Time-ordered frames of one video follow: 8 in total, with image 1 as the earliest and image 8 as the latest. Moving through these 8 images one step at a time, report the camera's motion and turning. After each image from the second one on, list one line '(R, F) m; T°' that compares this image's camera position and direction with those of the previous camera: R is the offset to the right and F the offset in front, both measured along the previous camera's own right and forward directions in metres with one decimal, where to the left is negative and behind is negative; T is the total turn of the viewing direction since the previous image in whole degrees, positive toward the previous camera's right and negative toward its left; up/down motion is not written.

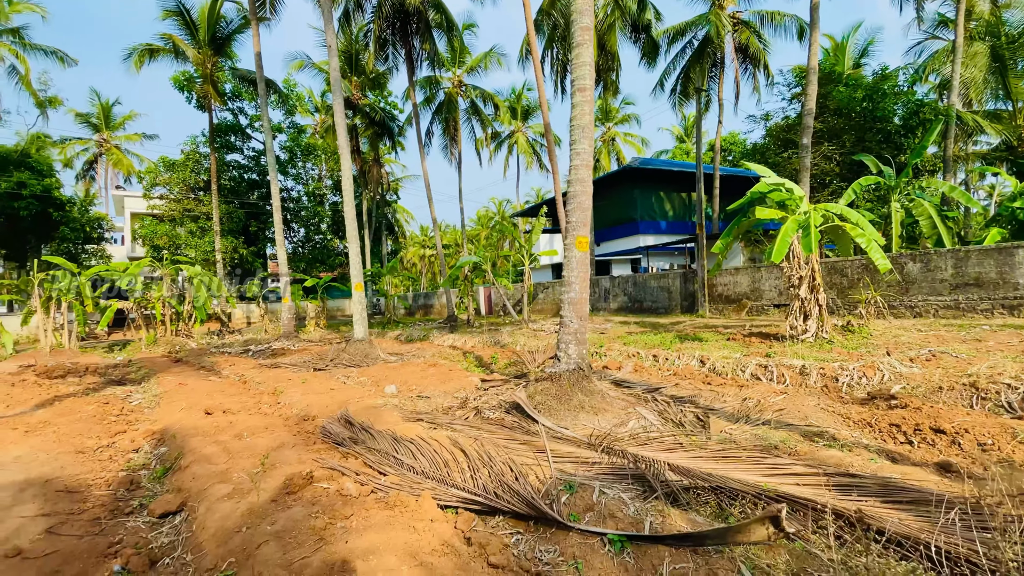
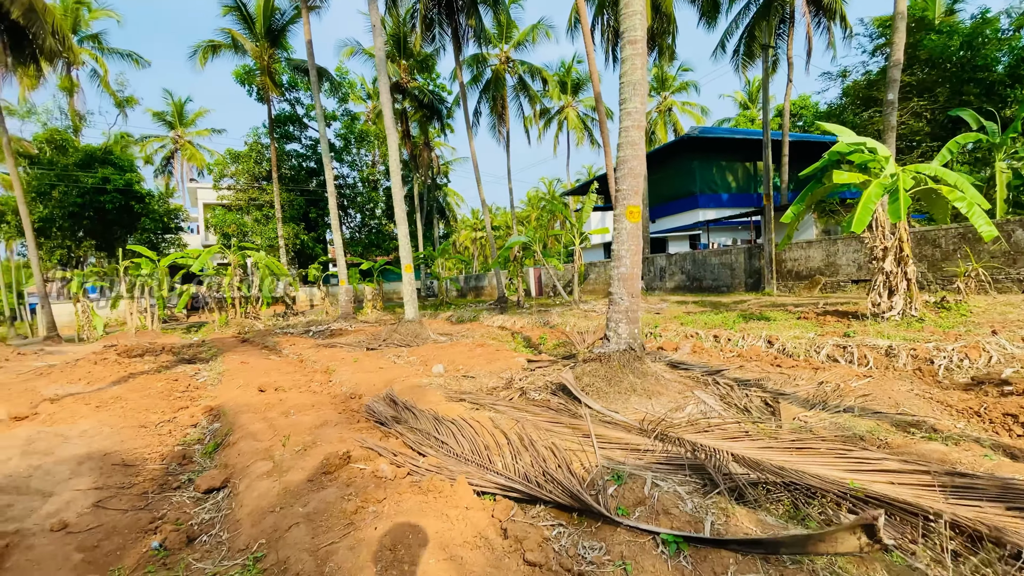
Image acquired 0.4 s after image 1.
(+0.1, +0.3) m; -6°
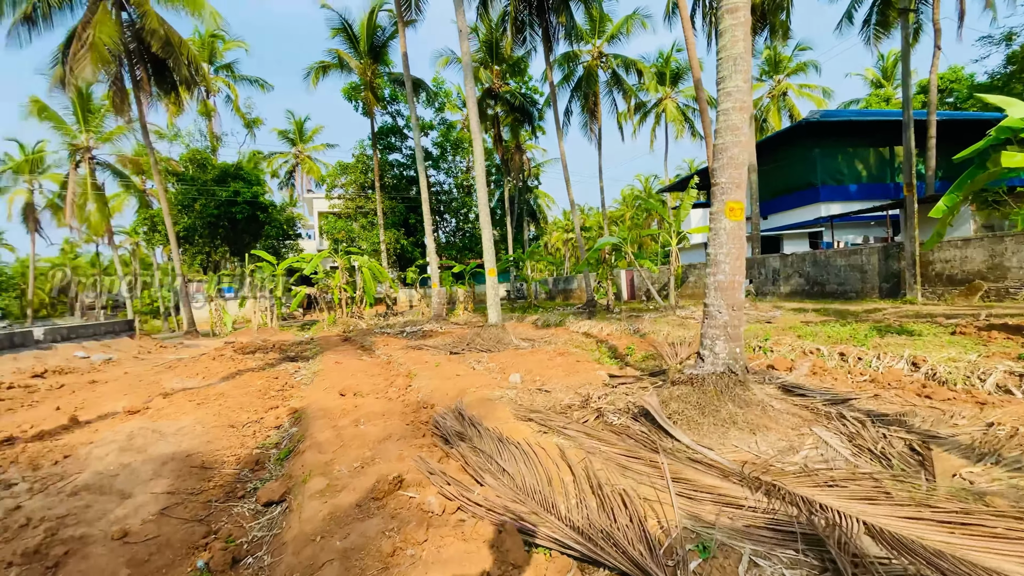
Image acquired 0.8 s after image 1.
(+0.2, +0.4) m; -11°
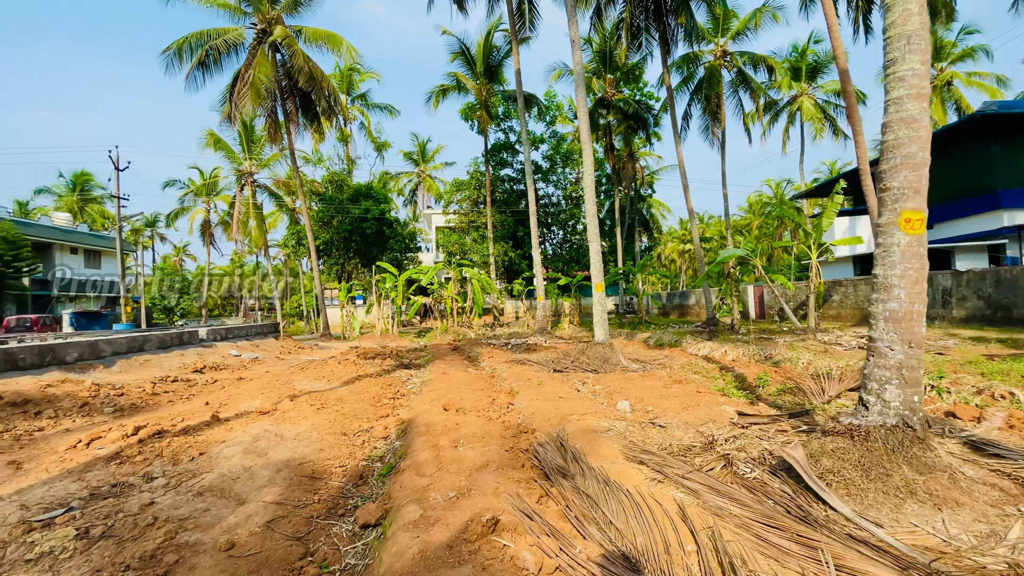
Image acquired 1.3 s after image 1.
(0.0, +0.3) m; -13°
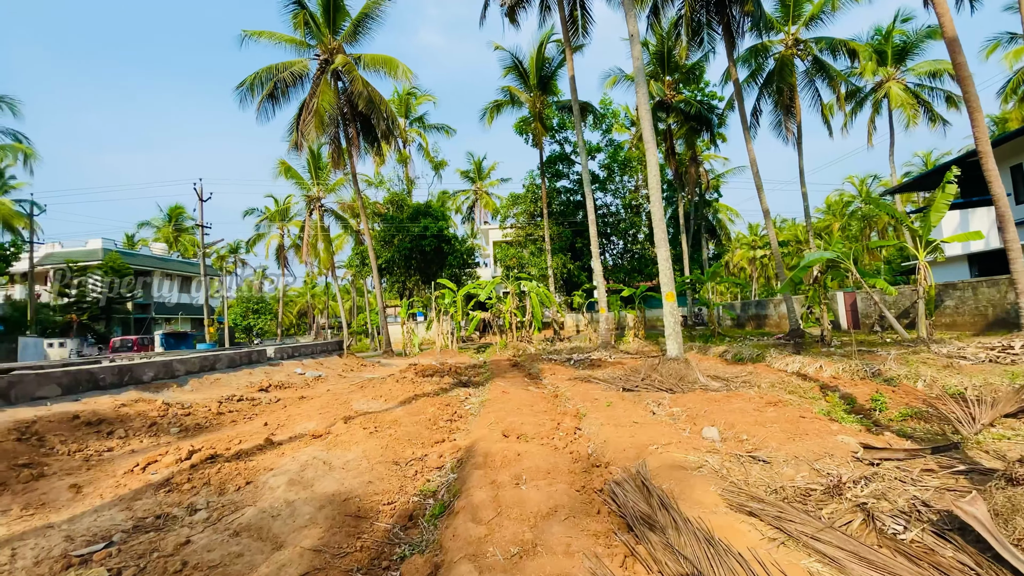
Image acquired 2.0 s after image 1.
(-0.1, +0.5) m; -7°
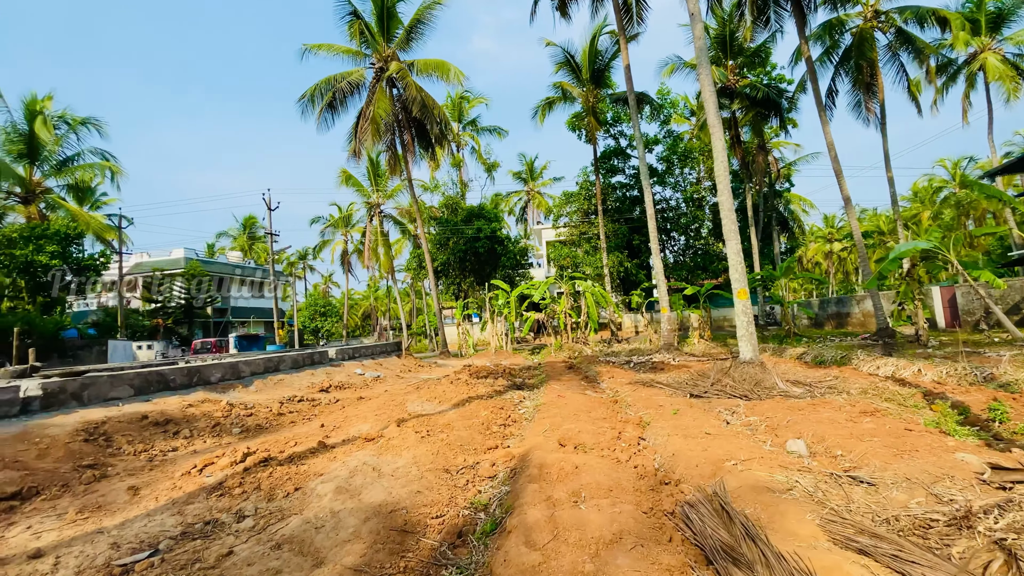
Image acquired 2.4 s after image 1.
(0.0, +0.3) m; -7°
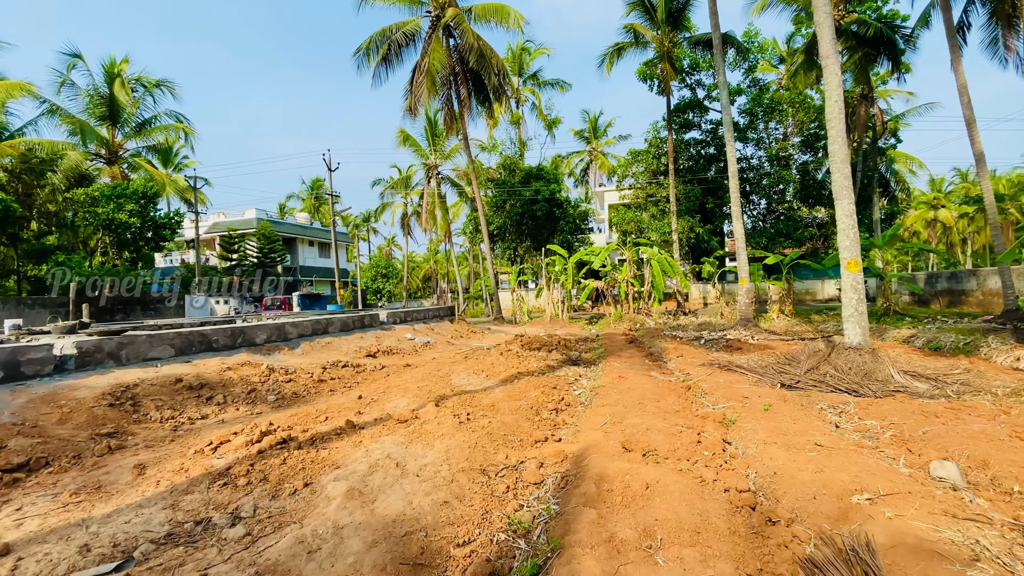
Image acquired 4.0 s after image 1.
(0.0, +0.9) m; -7°
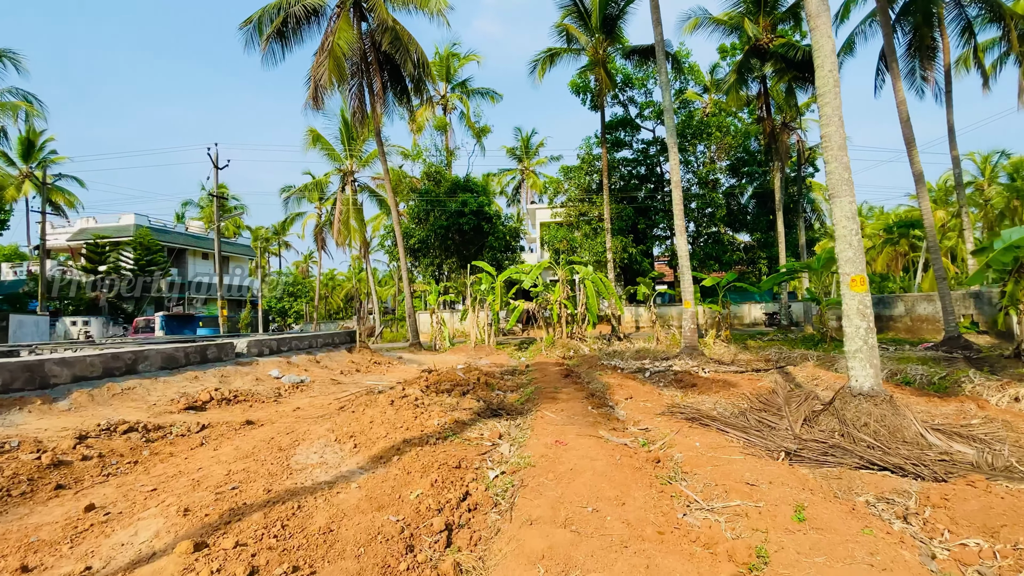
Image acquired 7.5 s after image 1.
(+0.5, +2.3) m; +8°
